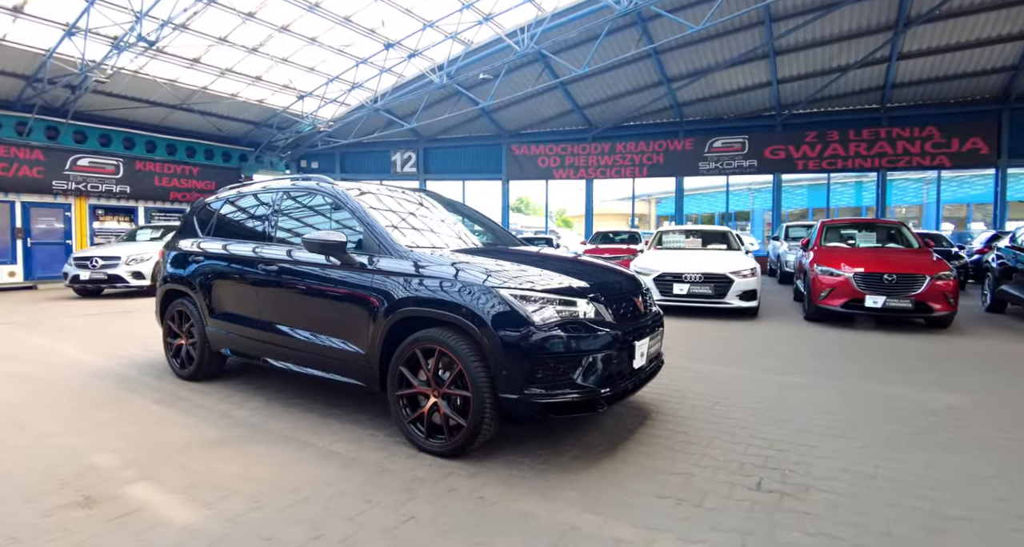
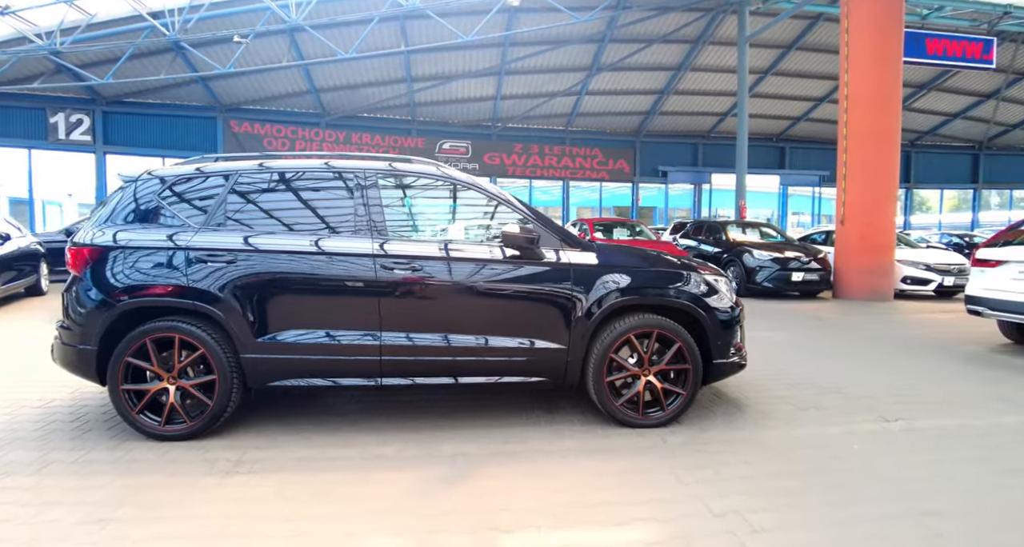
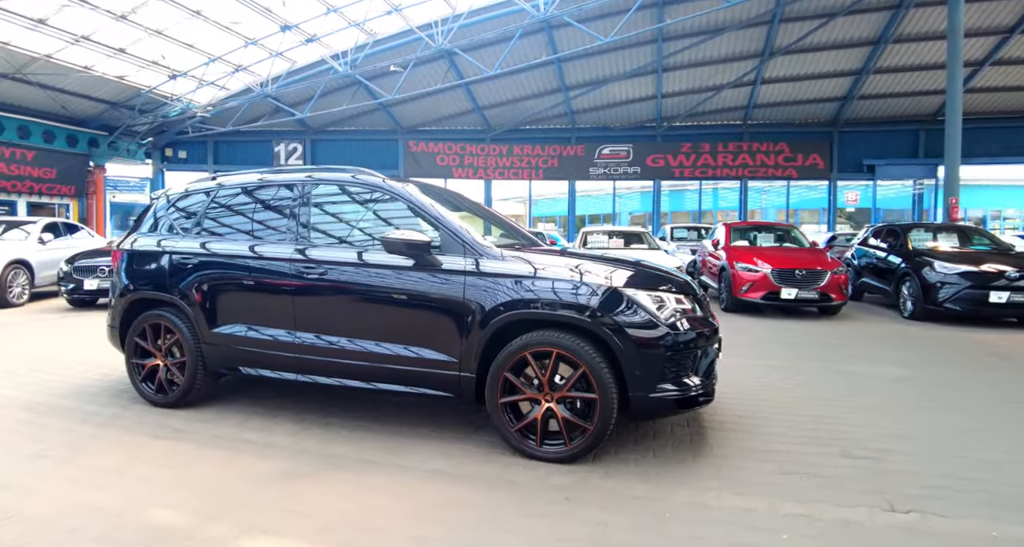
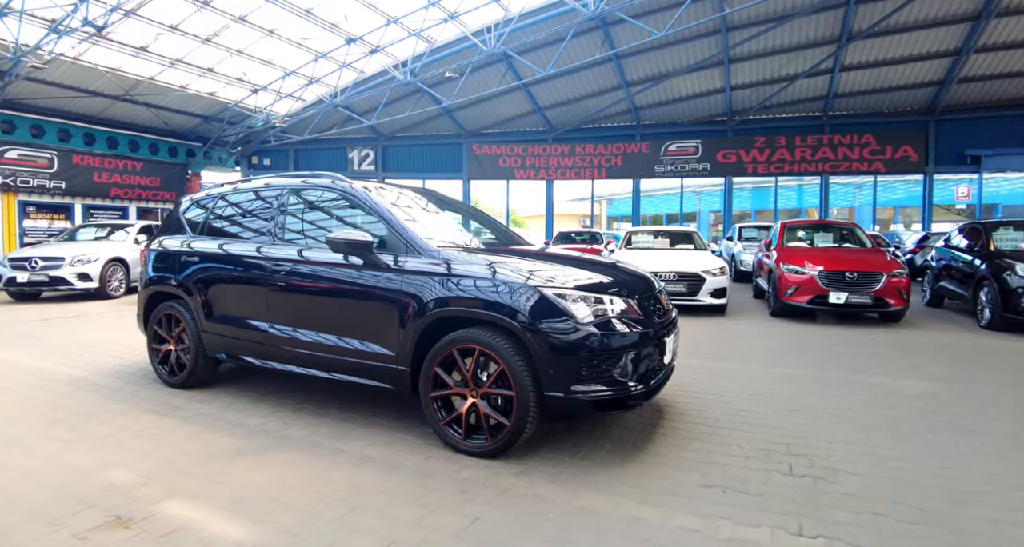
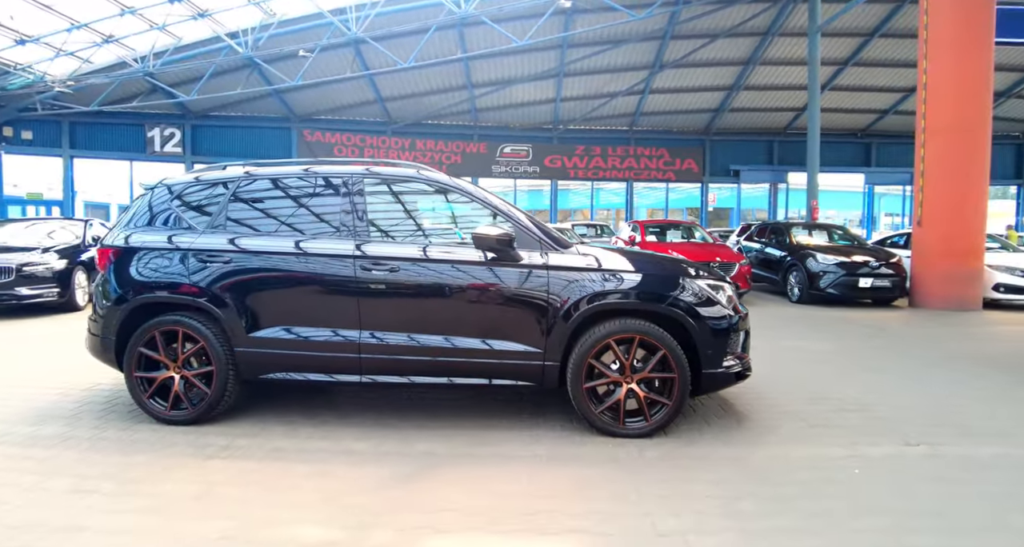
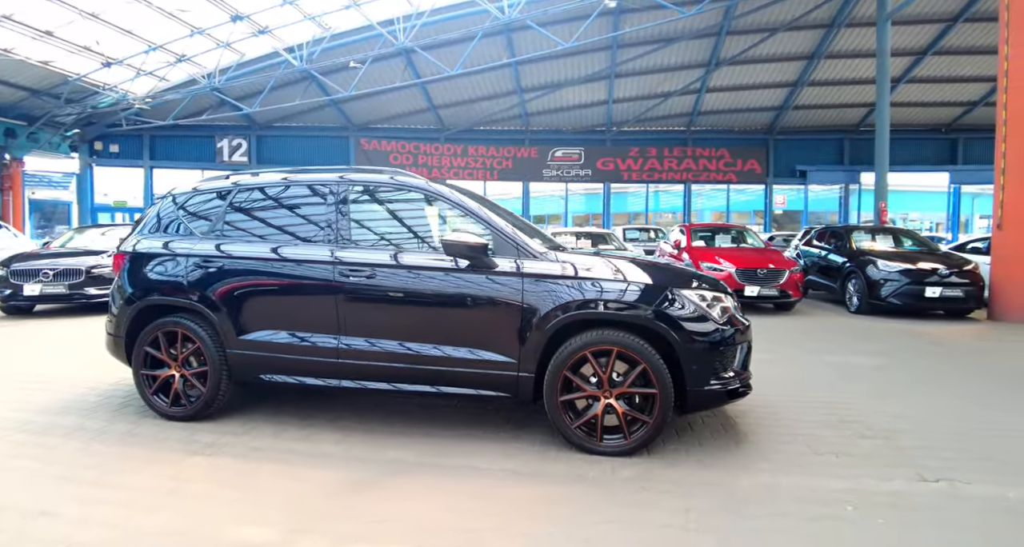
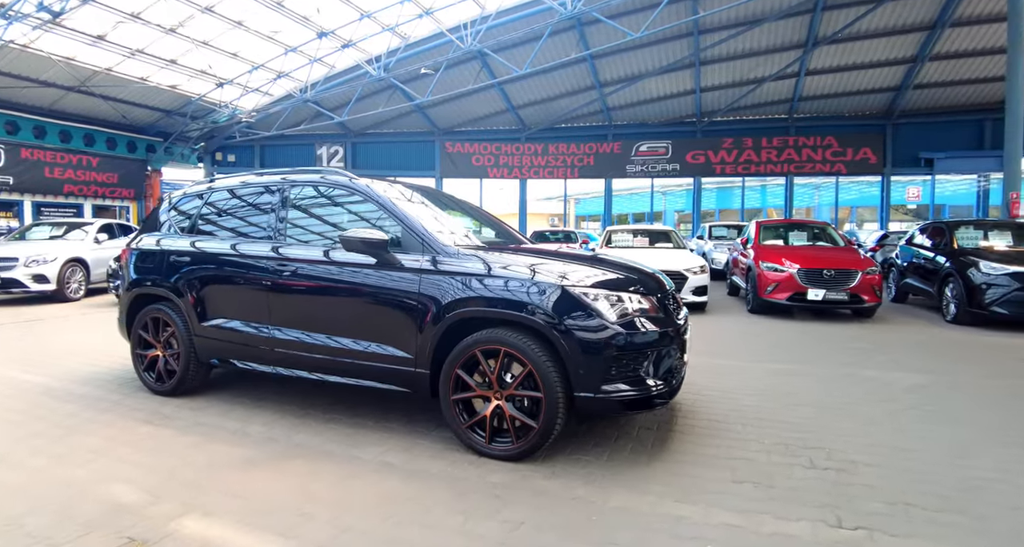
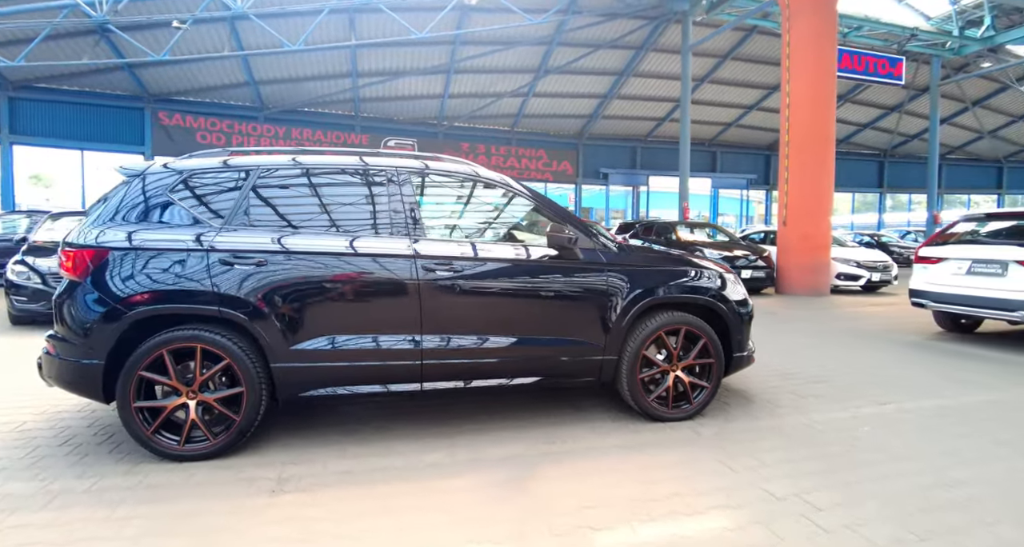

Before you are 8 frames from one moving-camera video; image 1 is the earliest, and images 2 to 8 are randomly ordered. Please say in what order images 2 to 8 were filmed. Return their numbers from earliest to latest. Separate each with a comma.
4, 7, 3, 6, 5, 2, 8
